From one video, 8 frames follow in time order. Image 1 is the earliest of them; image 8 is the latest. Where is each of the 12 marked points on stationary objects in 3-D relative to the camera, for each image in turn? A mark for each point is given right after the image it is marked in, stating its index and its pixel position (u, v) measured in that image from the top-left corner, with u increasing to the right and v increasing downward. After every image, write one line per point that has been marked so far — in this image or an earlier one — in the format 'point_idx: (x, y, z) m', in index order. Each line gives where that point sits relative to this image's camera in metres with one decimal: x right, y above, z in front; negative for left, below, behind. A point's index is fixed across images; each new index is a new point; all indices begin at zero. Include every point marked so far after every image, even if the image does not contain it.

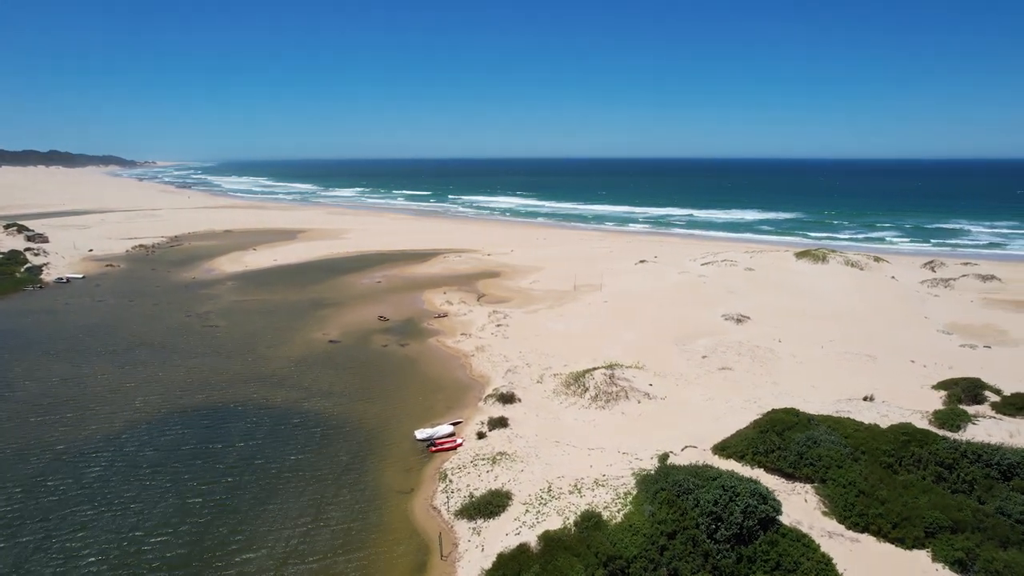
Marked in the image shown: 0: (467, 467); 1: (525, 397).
0: (-0.8, -3.3, +12.8) m
1: (+0.3, -2.6, +16.7) m
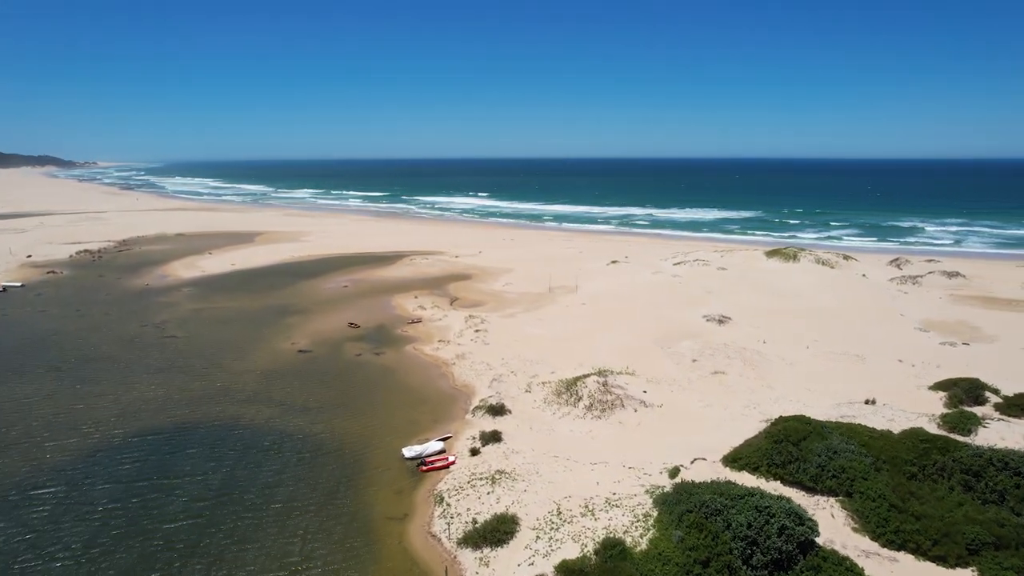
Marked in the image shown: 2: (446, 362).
0: (-0.8, -3.5, +11.9) m
1: (+0.1, -2.7, +15.8) m
2: (-1.9, -2.1, +19.7) m
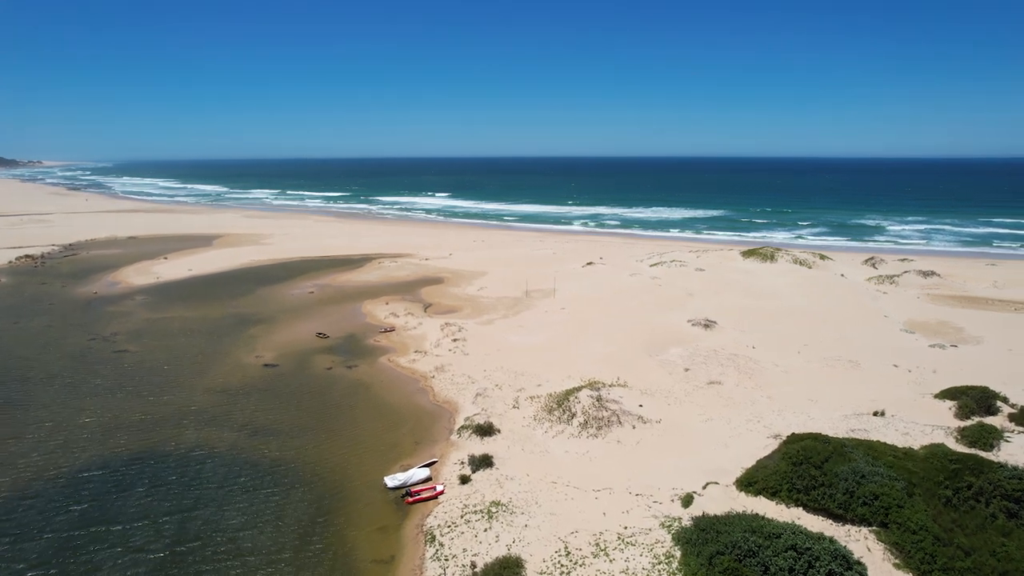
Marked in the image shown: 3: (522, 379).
0: (-0.8, -3.7, +10.7) m
1: (-0.2, -2.9, +14.7) m
2: (-2.3, -2.3, +18.4) m
3: (+0.2, -2.3, +17.5) m
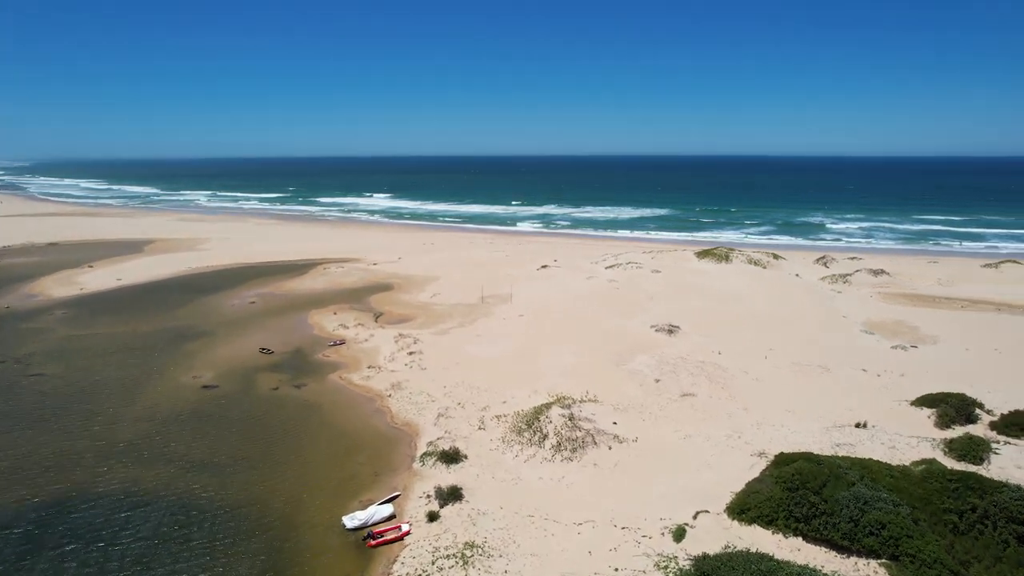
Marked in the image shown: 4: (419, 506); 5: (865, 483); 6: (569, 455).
0: (-1.2, -3.9, +9.6) m
1: (-0.8, -3.2, +13.6) m
2: (-3.3, -2.6, +17.1) m
3: (-0.6, -2.6, +16.4) m
4: (-1.6, -3.7, +11.6) m
5: (+5.1, -2.8, +10.1) m
6: (+1.1, -3.2, +13.1) m
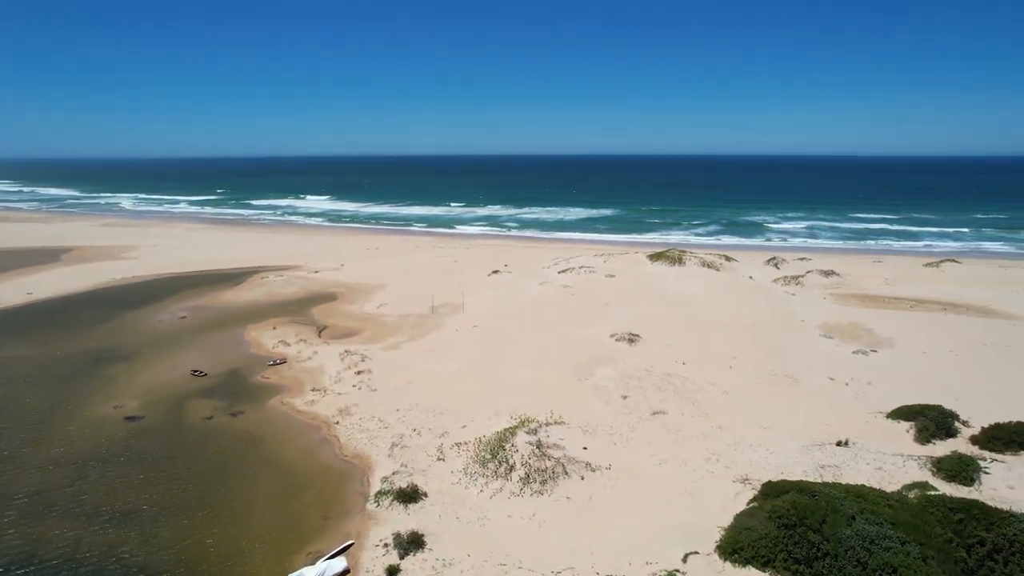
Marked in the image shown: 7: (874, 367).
0: (-1.5, -4.3, +8.3) m
1: (-1.5, -3.5, +12.3) m
2: (-4.2, -3.0, +15.7) m
3: (-1.5, -2.9, +15.2) m
4: (-2.0, -4.0, +10.3) m
5: (+4.8, -3.1, +9.3) m
6: (+0.5, -3.5, +12.0) m
7: (+9.9, -2.2, +19.0) m
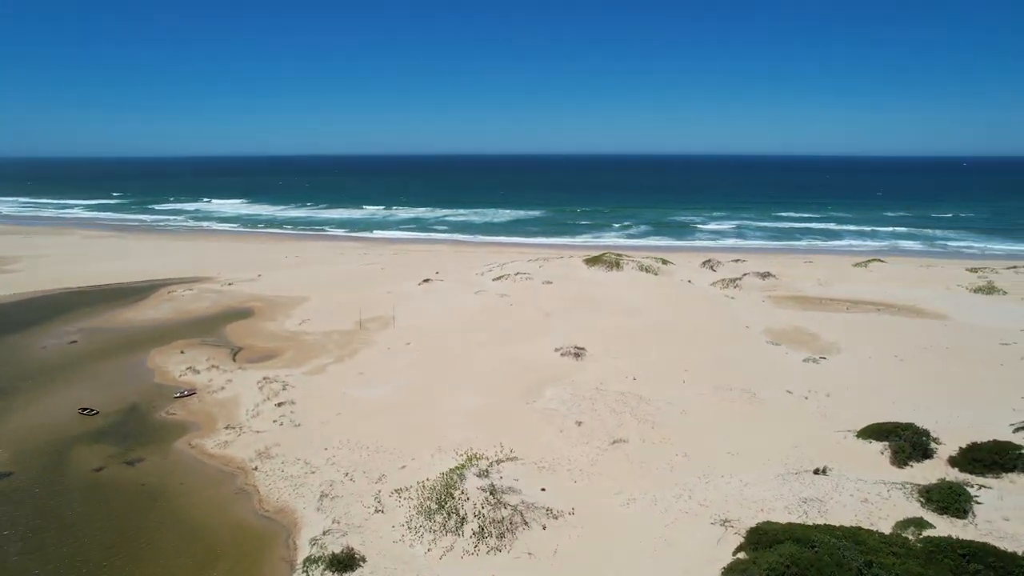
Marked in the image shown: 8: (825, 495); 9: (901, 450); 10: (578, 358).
0: (-1.7, -4.7, +6.6) m
1: (-2.2, -4.0, +10.5) m
2: (-5.3, -3.5, +13.6) m
3: (-2.6, -3.3, +13.4) m
4: (-2.5, -4.5, +8.5) m
5: (+4.3, -3.4, +8.2) m
6: (-0.2, -3.9, +10.4) m
7: (+8.4, -2.4, +18.4) m
8: (+5.0, -3.3, +11.2) m
9: (+7.0, -2.9, +12.5) m
10: (+1.9, -2.0, +19.9) m
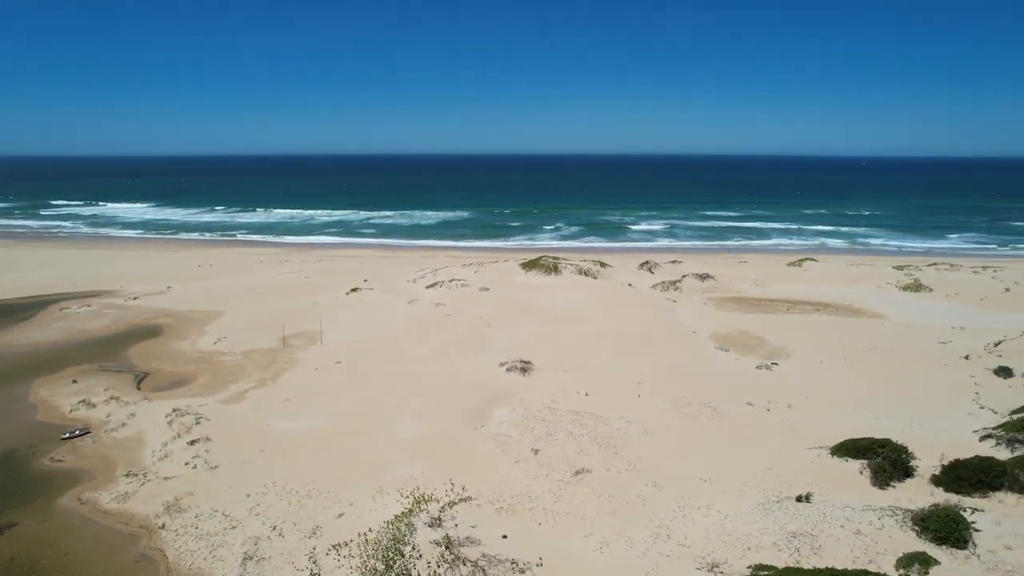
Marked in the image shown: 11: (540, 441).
0: (-1.8, -5.1, +4.9) m
1: (-2.7, -4.3, +8.8) m
2: (-6.1, -3.9, +11.5) m
3: (-3.4, -3.7, +11.6) m
4: (-2.8, -4.8, +6.7) m
5: (+4.0, -3.6, +7.2) m
6: (-0.7, -4.2, +8.9) m
7: (+7.0, -2.5, +17.7) m
8: (+4.4, -3.5, +10.2) m
9: (+6.3, -3.1, +11.7) m
10: (+0.4, -2.3, +18.6) m
11: (+0.6, -3.1, +13.9) m
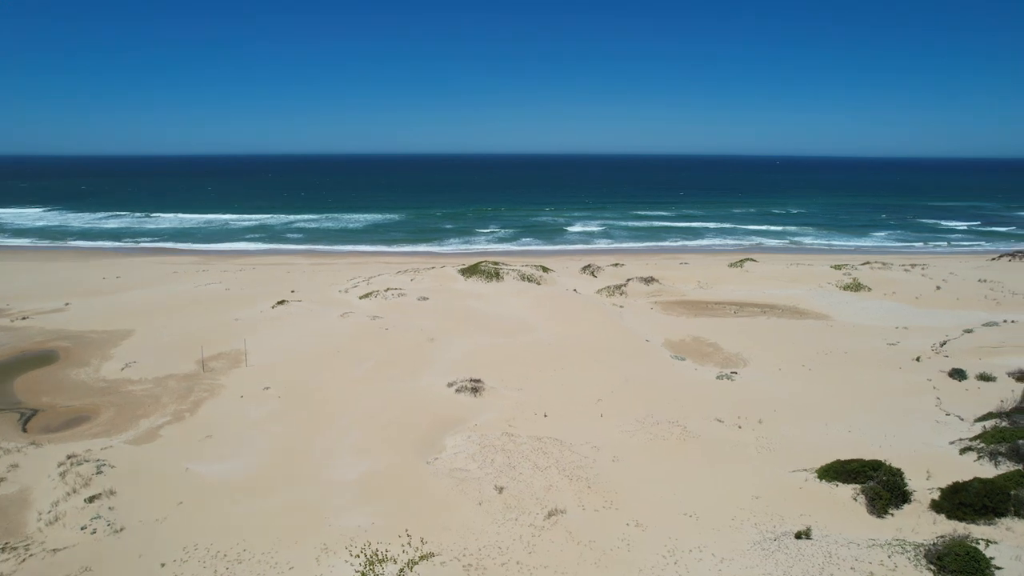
0: (-1.5, -5.4, +3.3) m
1: (-2.8, -4.7, +7.1) m
2: (-6.5, -4.3, +9.4) m
3: (-3.8, -4.1, +9.7) m
4: (-2.7, -5.2, +5.0) m
5: (+4.0, -3.8, +6.1) m
6: (-0.9, -4.5, +7.3) m
7: (+5.8, -2.7, +16.9) m
8: (+4.1, -3.7, +9.2) m
9: (+5.7, -3.2, +10.9) m
10: (-0.8, -2.6, +17.1) m
11: (-0.1, -3.4, +12.5) m
